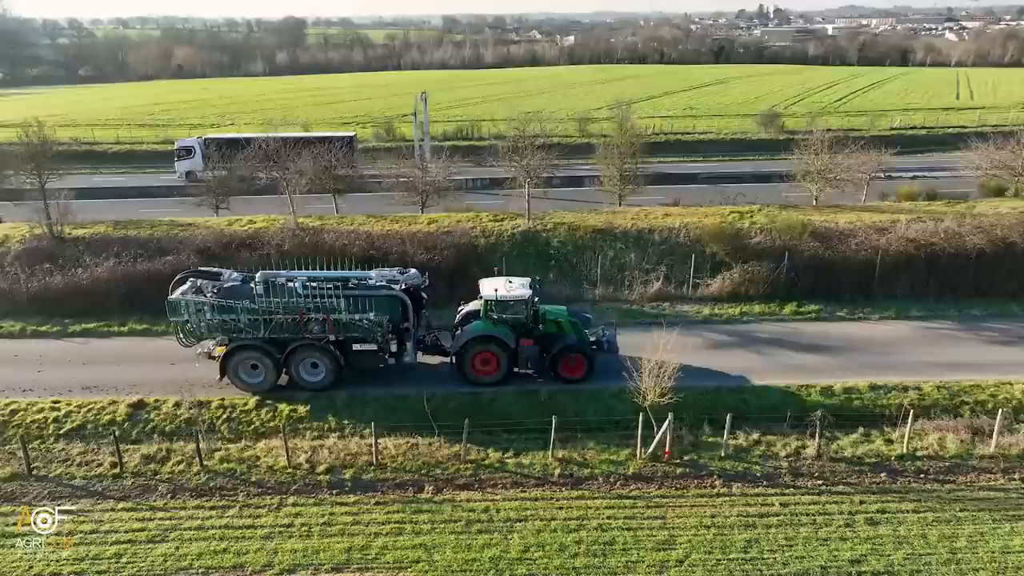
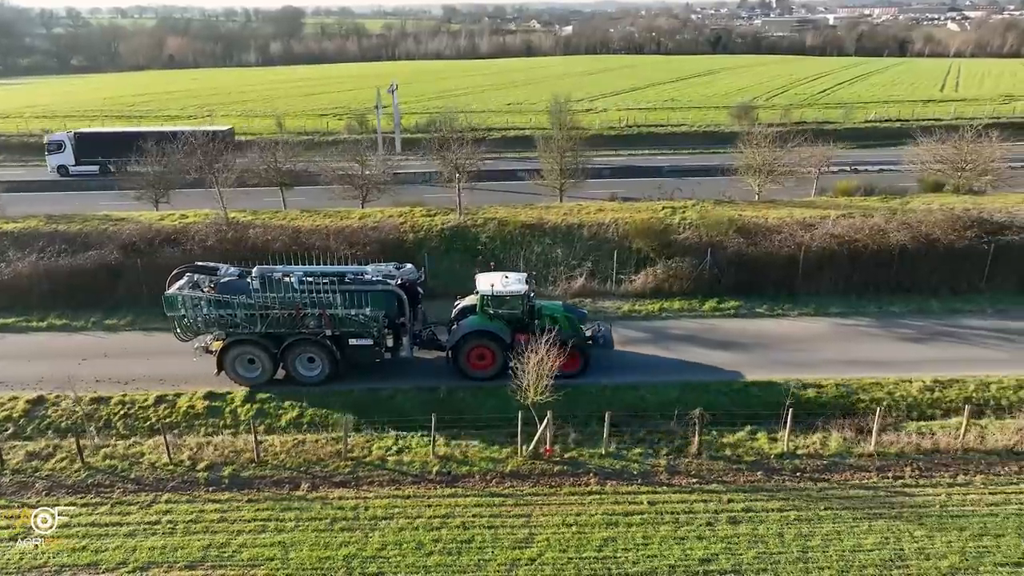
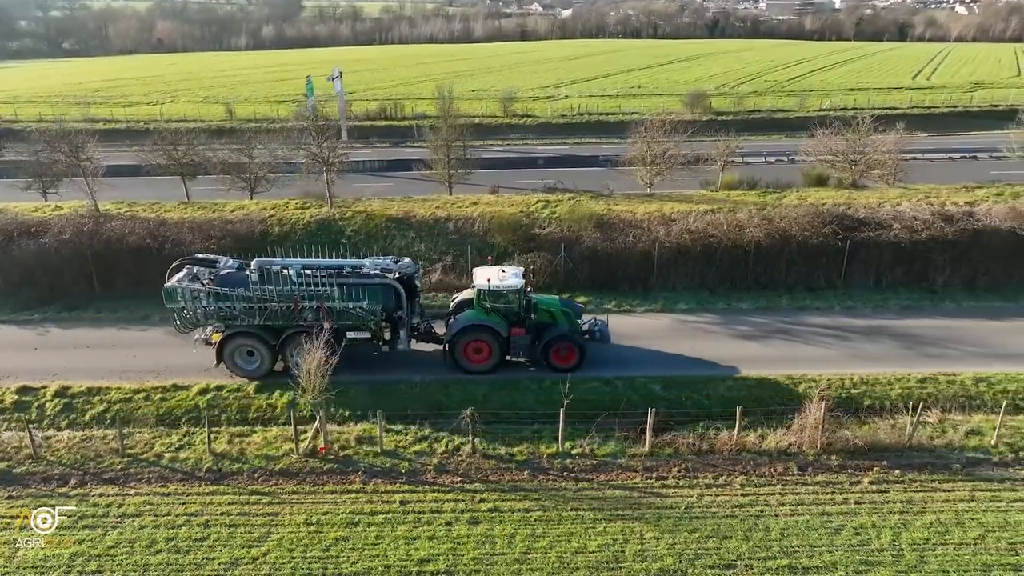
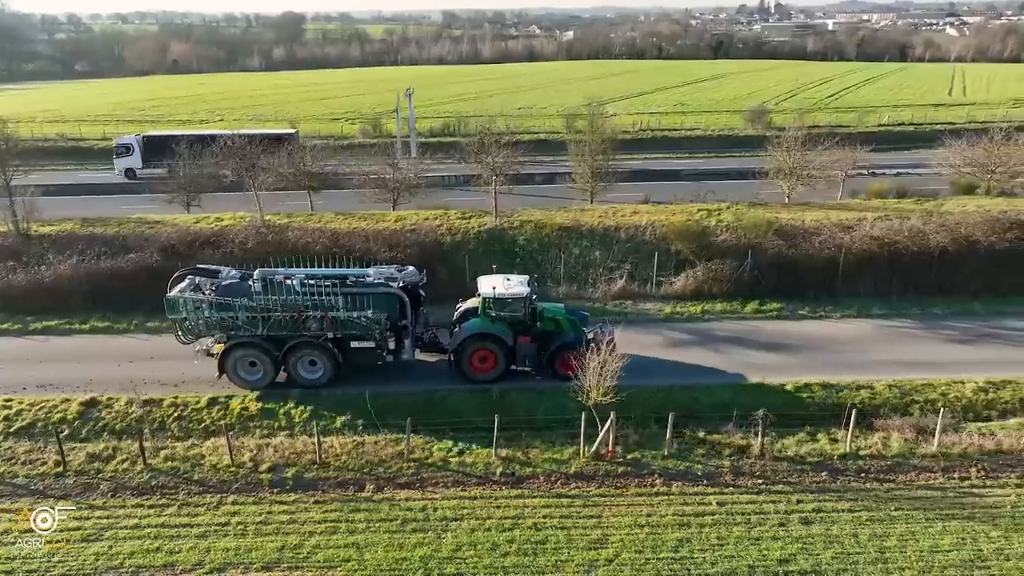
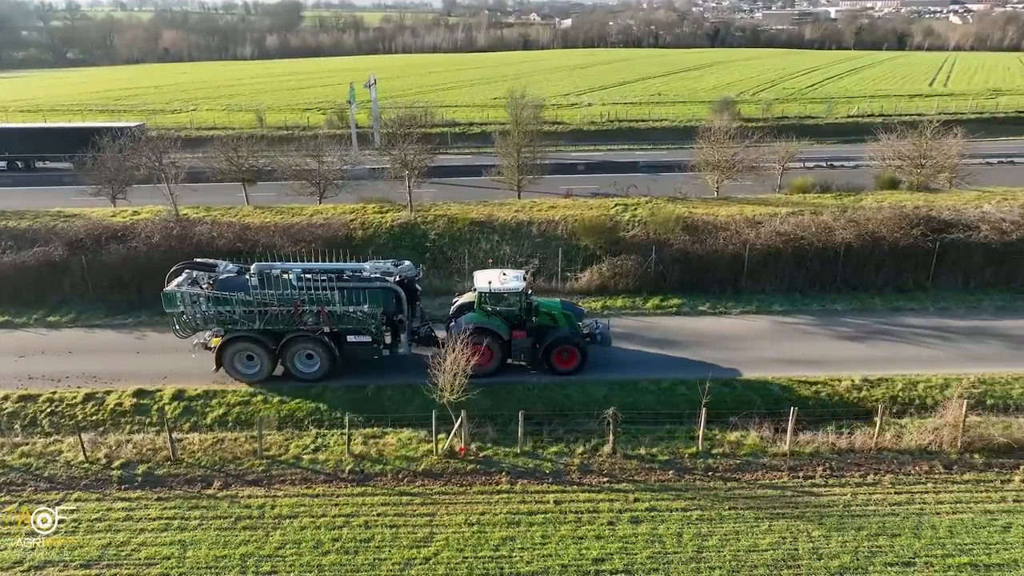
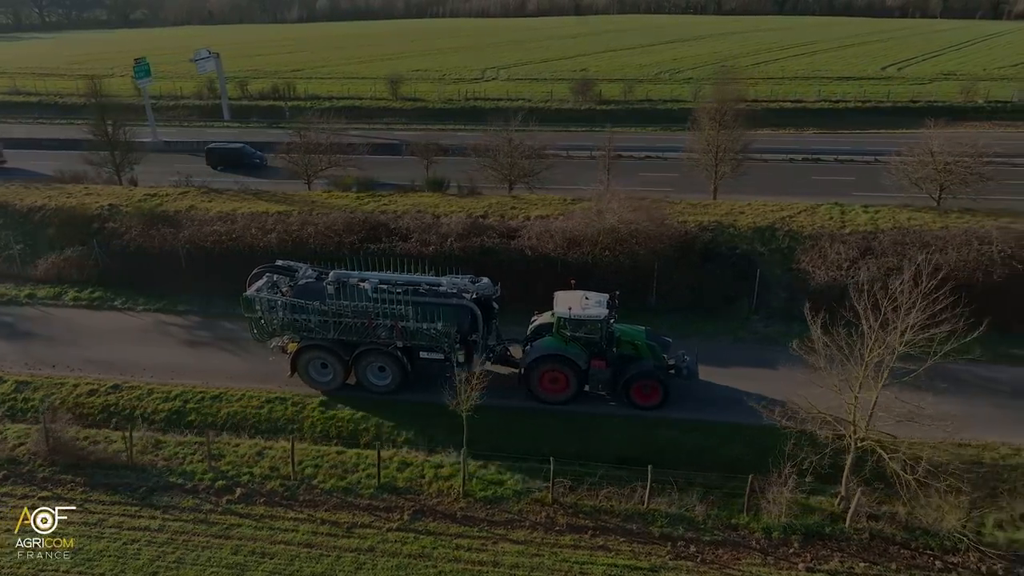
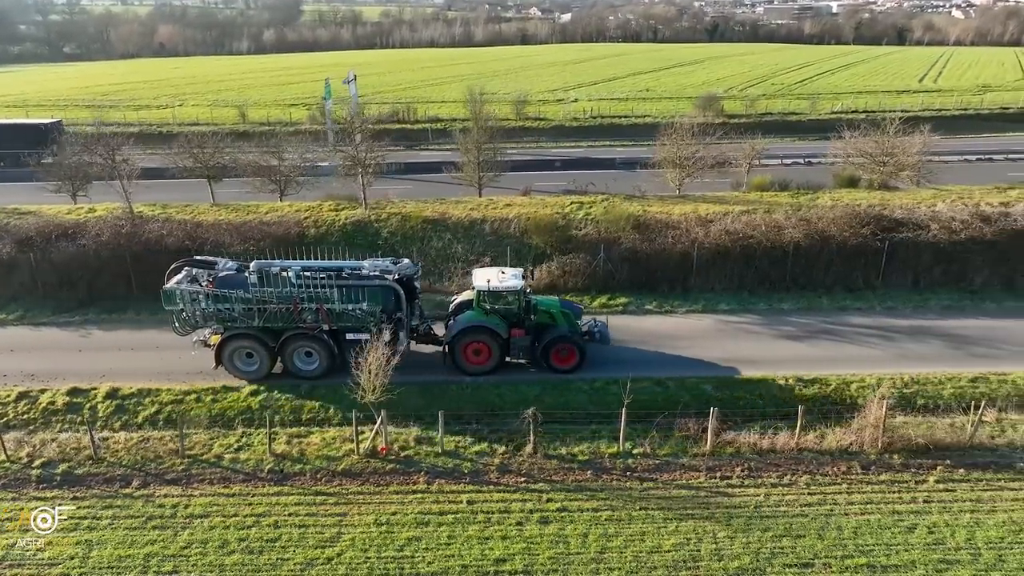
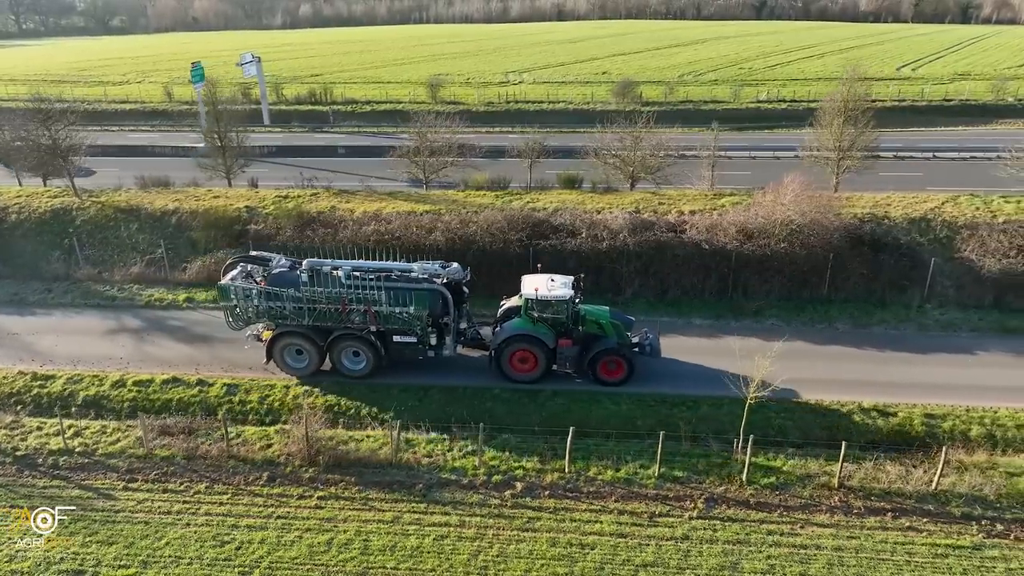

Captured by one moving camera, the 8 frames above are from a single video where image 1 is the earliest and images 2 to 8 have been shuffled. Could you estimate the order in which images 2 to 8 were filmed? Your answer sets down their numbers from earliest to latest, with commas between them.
4, 2, 5, 7, 3, 8, 6
